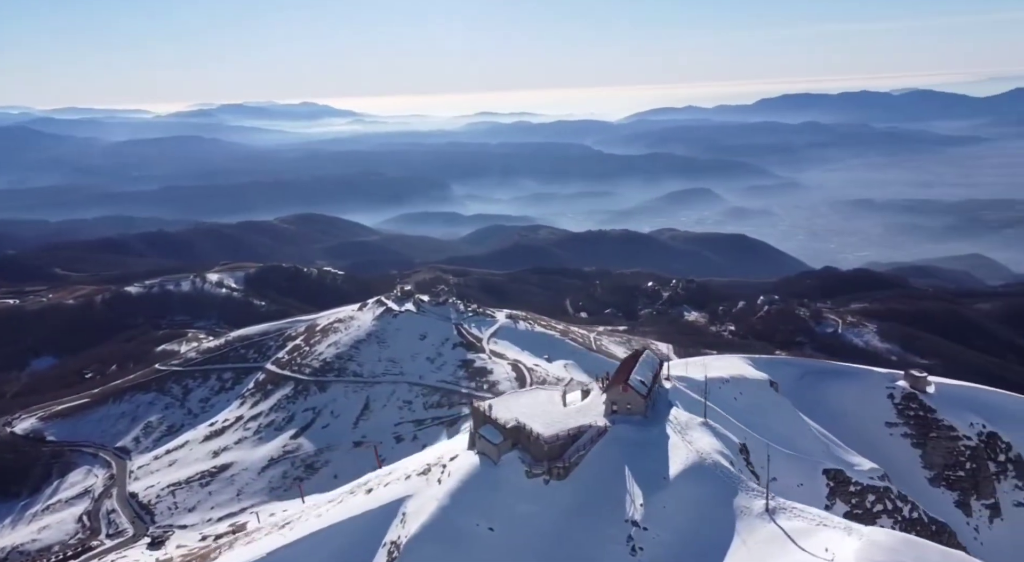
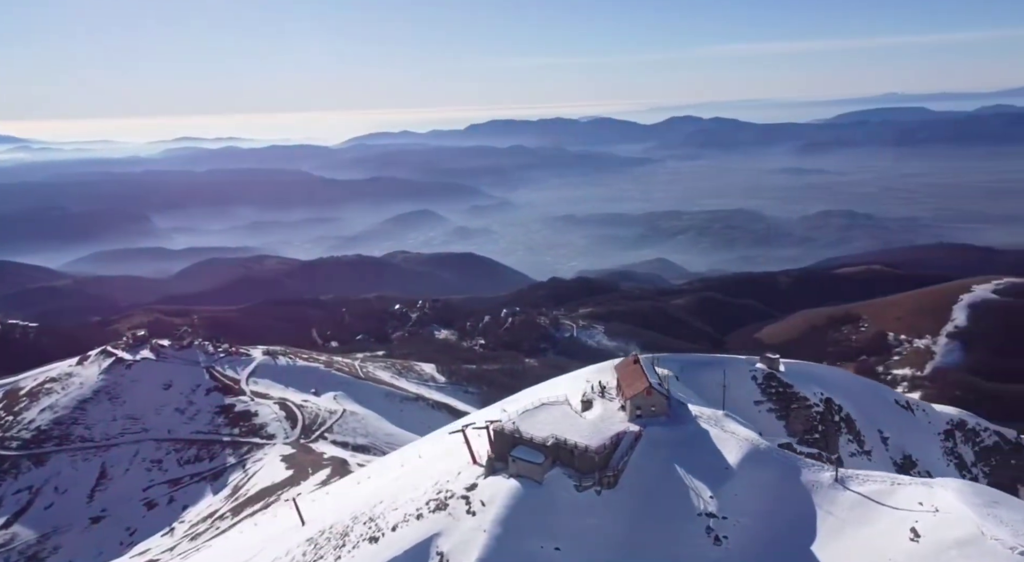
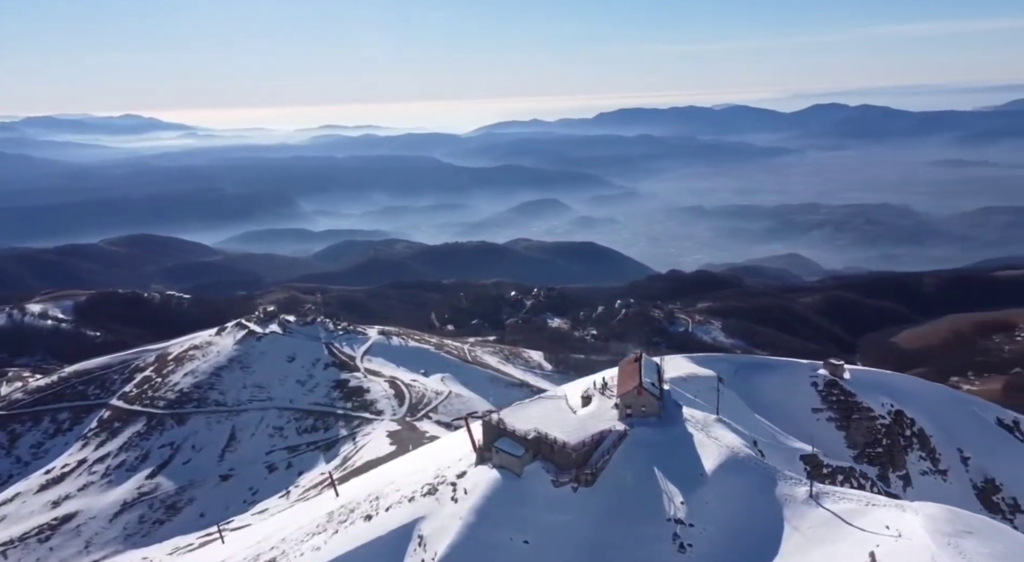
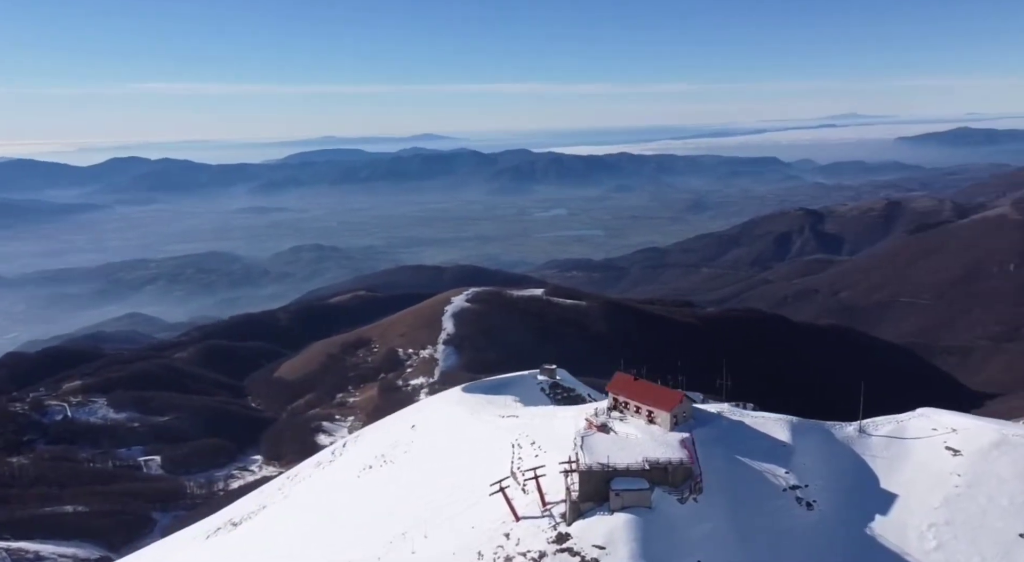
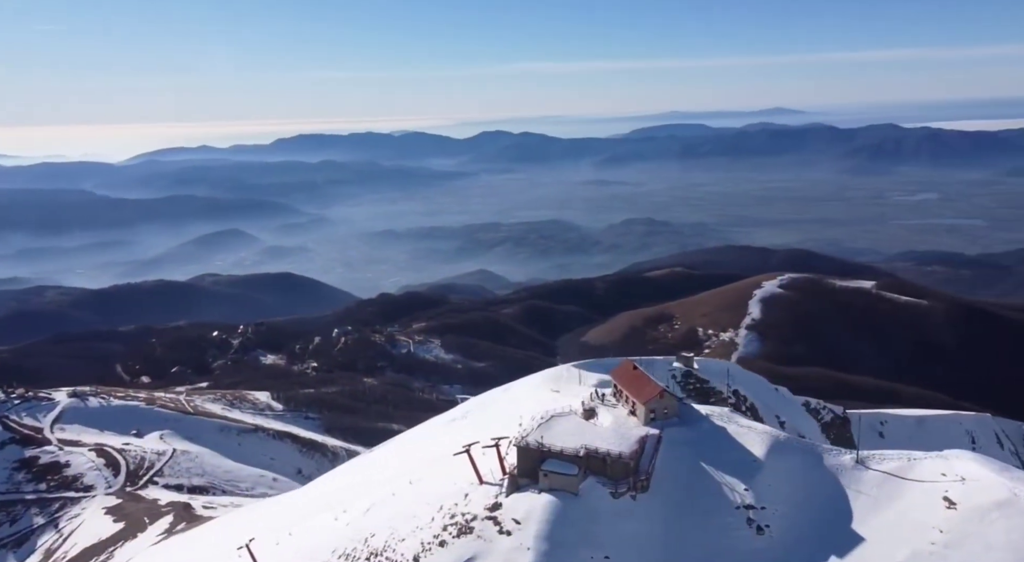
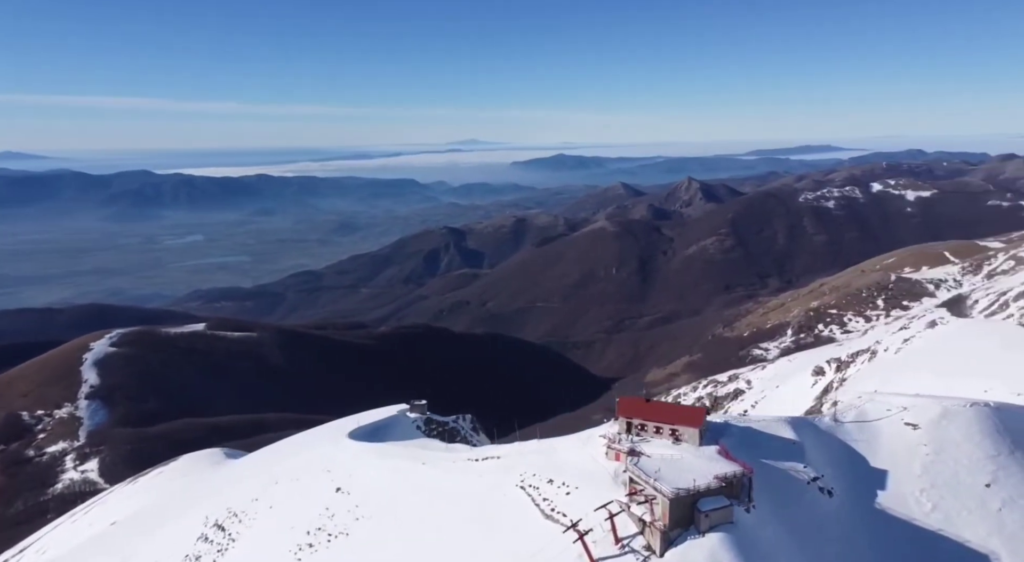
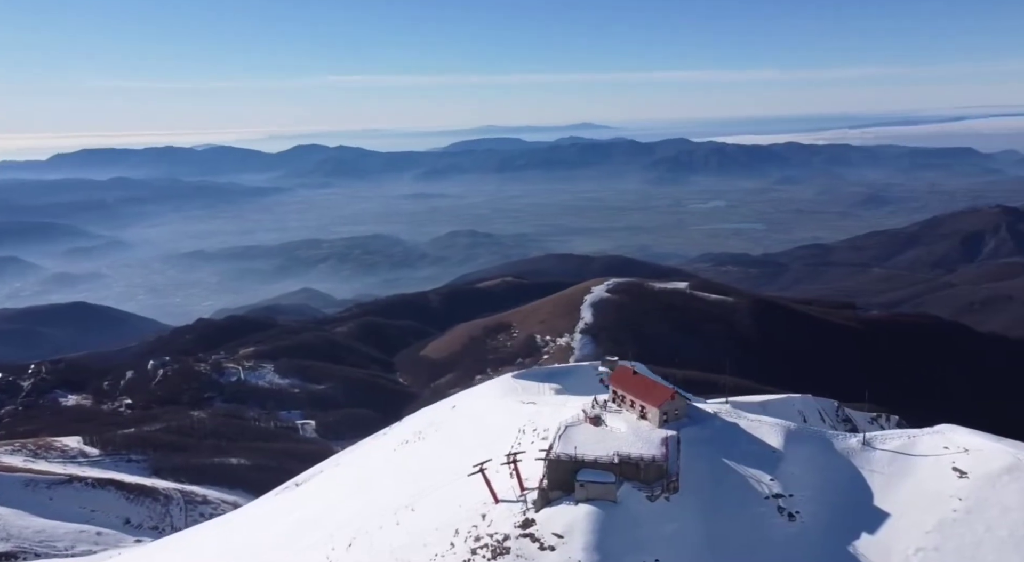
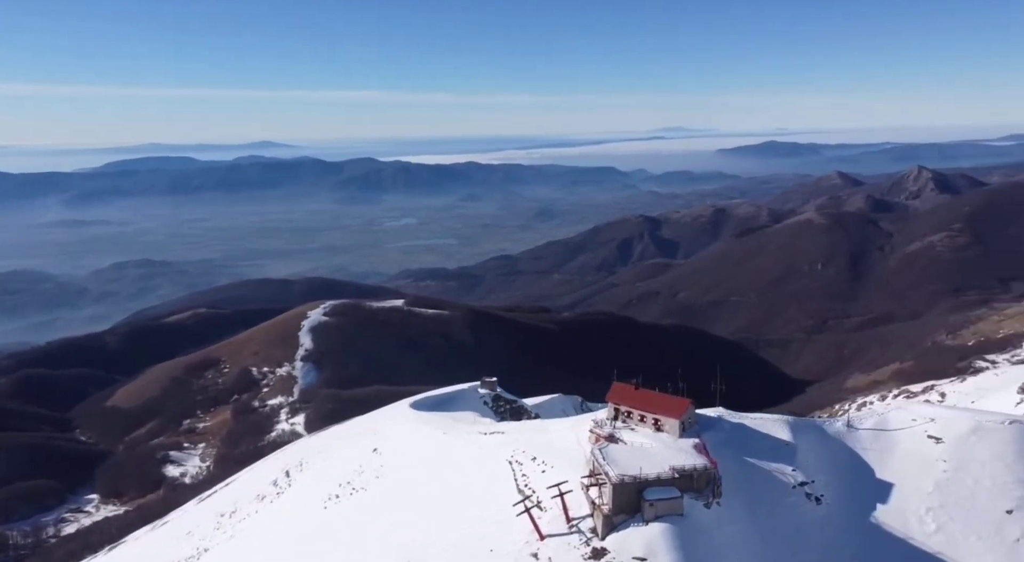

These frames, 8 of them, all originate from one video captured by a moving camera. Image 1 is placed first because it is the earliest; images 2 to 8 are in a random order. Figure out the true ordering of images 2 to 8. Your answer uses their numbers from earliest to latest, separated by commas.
3, 2, 5, 7, 4, 8, 6
